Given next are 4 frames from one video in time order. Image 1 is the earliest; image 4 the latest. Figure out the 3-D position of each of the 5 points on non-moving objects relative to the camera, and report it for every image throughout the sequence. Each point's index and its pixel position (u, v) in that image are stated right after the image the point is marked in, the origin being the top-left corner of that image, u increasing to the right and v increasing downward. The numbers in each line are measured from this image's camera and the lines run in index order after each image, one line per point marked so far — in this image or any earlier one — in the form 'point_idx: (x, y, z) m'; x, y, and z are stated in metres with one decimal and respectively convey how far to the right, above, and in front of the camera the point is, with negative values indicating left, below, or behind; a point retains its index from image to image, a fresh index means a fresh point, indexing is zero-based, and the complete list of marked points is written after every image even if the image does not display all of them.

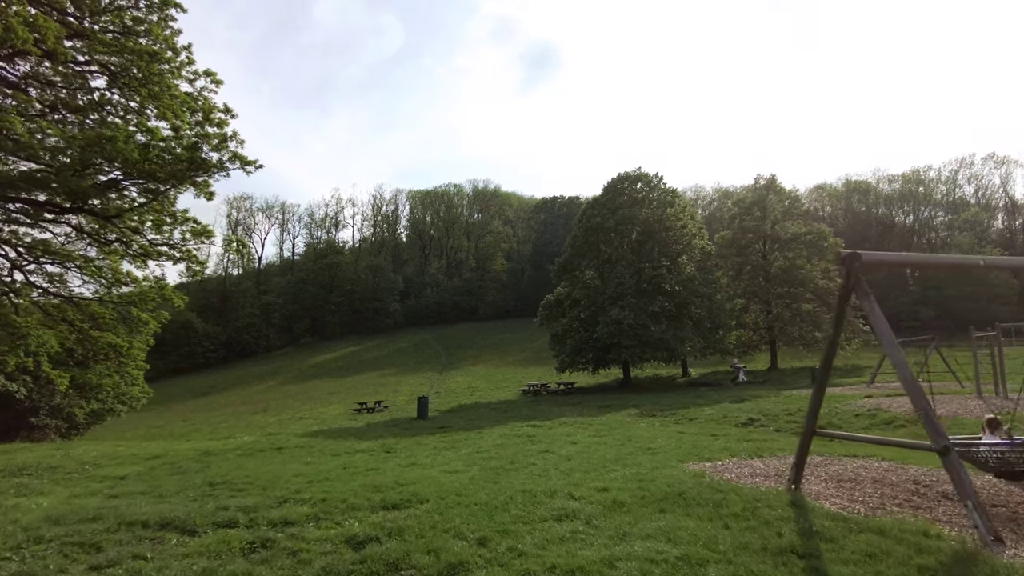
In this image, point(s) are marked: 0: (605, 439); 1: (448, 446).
0: (+2.2, -3.5, +14.9) m
1: (-1.5, -3.8, +15.3) m
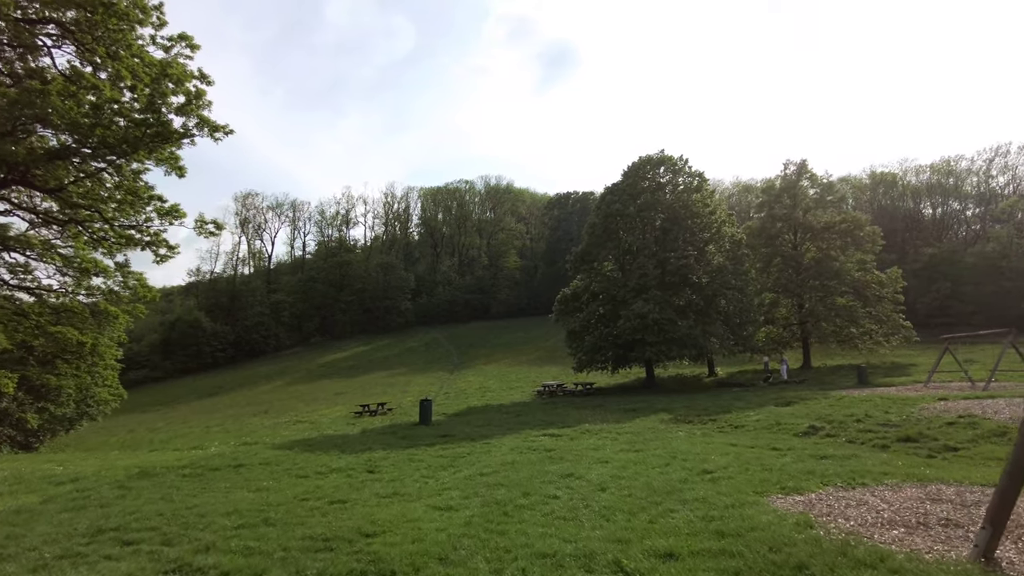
0: (+2.4, -3.1, +11.9) m
1: (-1.3, -3.4, +12.4) m
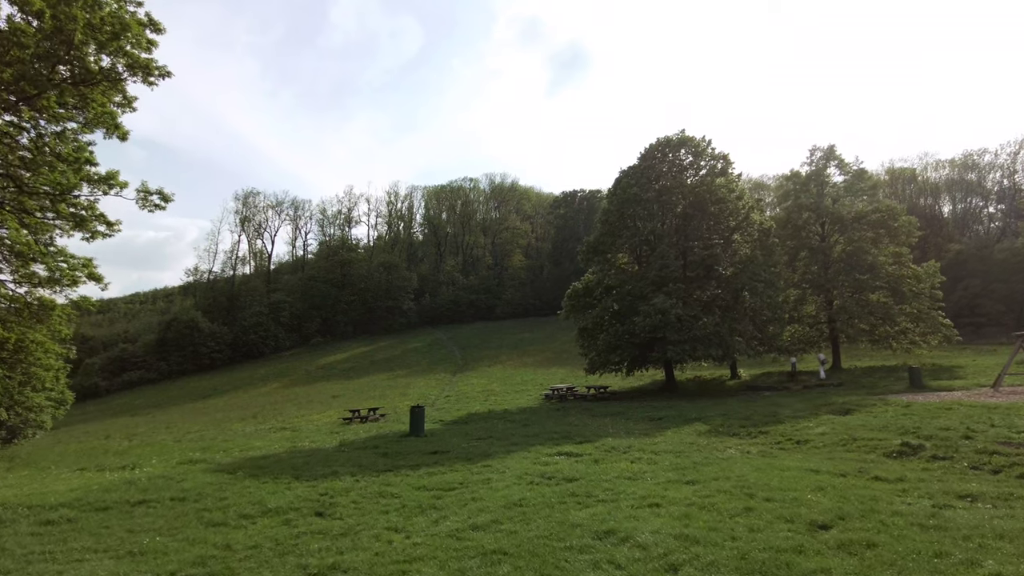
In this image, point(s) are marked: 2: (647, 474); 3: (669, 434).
0: (+2.5, -2.7, +8.4) m
1: (-1.2, -3.0, +8.9) m
2: (+2.1, -2.9, +10.2) m
3: (+3.9, -3.7, +16.1) m
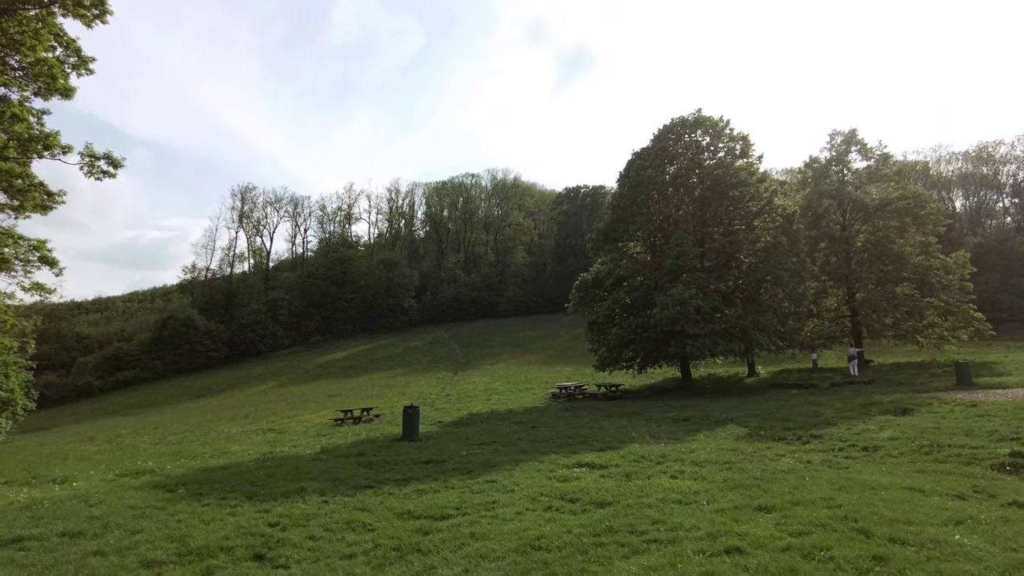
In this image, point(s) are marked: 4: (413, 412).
0: (+2.6, -2.2, +5.9) m
1: (-1.0, -2.5, +6.5) m
2: (+2.3, -2.5, +7.8) m
3: (+4.1, -3.2, +13.7) m
4: (-2.5, -3.1, +16.2) m
